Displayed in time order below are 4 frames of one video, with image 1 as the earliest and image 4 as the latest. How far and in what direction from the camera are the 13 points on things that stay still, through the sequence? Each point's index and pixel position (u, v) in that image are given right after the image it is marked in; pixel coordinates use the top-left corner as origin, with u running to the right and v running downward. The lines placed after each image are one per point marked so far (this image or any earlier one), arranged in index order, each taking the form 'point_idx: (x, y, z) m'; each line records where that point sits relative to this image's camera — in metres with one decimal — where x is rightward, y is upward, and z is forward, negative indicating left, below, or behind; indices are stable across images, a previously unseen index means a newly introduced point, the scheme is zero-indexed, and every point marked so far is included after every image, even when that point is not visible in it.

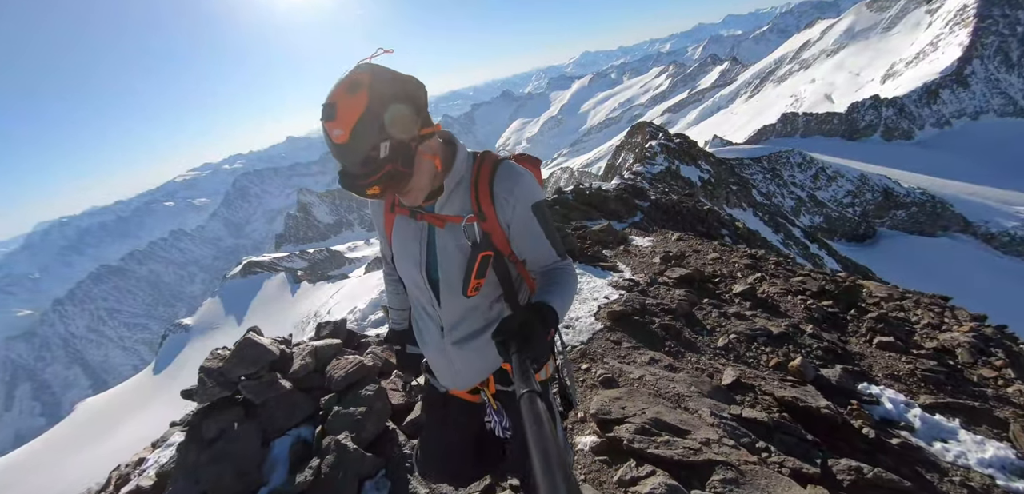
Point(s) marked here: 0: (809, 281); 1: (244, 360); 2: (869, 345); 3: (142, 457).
0: (+9.9, -1.2, +14.6) m
1: (-5.1, -2.1, +8.4) m
2: (+9.2, -2.5, +11.3) m
3: (-10.5, -6.0, +12.2) m
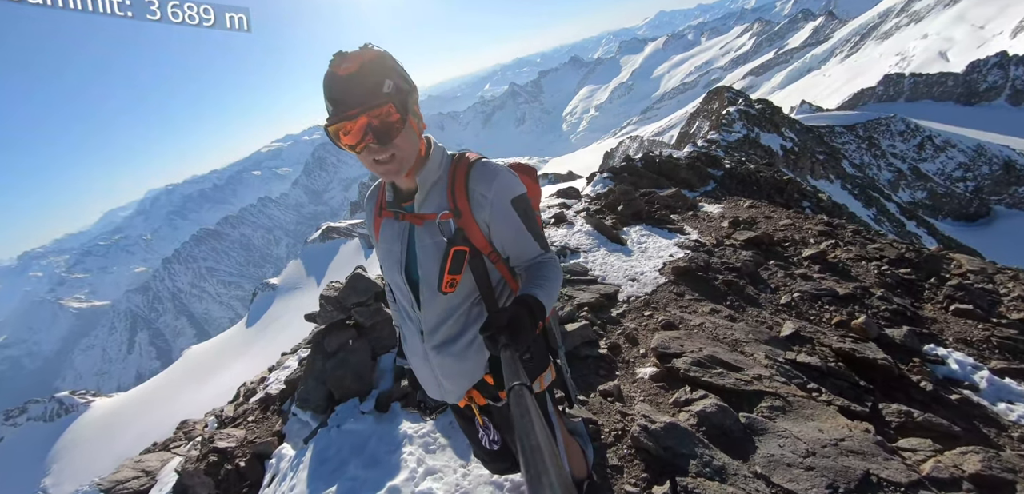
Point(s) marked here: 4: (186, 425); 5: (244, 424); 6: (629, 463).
0: (+12.2, -0.1, +14.1) m
1: (-3.6, -1.0, +10.1) m
2: (+10.9, -1.7, +11.0) m
3: (-8.5, -4.5, +14.8) m
4: (-12.9, -7.1, +17.2) m
5: (-7.2, -4.8, +11.7) m
6: (+1.7, -3.2, +6.3) m
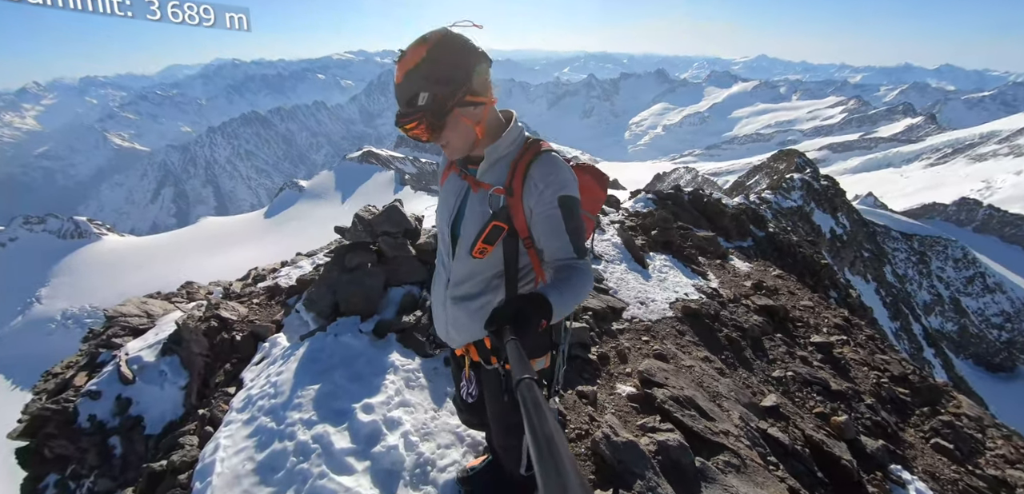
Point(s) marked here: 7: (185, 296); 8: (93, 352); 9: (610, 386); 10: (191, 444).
0: (+12.3, -3.8, +14.0) m
1: (-3.0, +0.6, +10.6) m
2: (+10.5, -4.9, +11.0) m
3: (-8.5, -0.8, +15.6) m
4: (-13.5, -1.7, +18.3) m
5: (-7.6, -1.6, +12.5) m
6: (+1.1, -3.3, +6.7) m
7: (-12.6, -1.9, +16.7) m
8: (-12.3, -3.1, +12.7) m
9: (+2.0, -2.8, +8.7) m
10: (-5.7, -3.6, +7.7) m
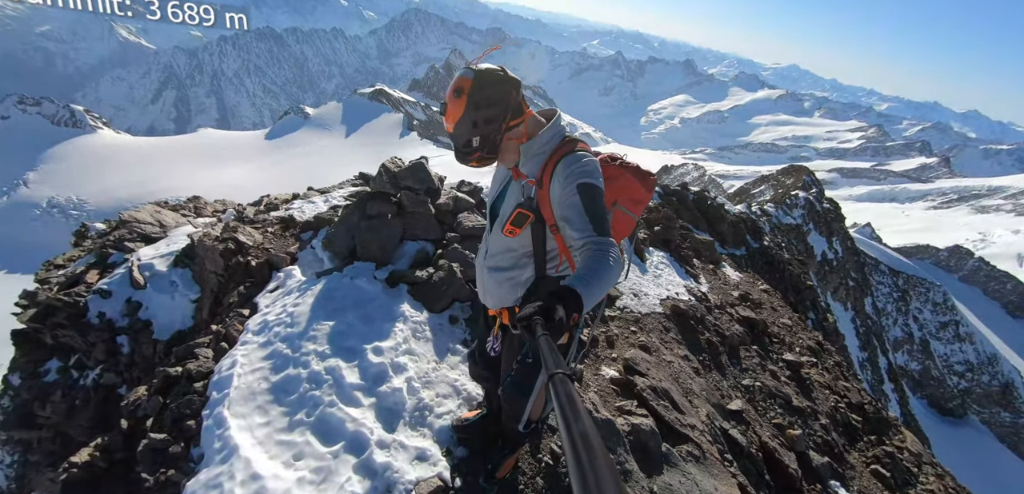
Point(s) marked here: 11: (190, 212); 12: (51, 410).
0: (+11.8, -5.0, +14.9) m
1: (-2.5, +1.8, +10.9) m
2: (+9.8, -6.0, +12.0) m
3: (-8.2, +1.8, +15.9) m
4: (-13.3, +1.9, +18.6) m
5: (-7.4, +0.5, +12.9) m
6: (+0.9, -3.1, +7.5) m
7: (-12.5, +1.5, +17.0) m
8: (-12.3, -0.1, +13.1) m
9: (+1.8, -2.6, +9.4) m
10: (-5.9, -2.1, +8.3) m
11: (-12.3, +1.4, +16.7) m
12: (-10.8, -3.9, +10.2) m
